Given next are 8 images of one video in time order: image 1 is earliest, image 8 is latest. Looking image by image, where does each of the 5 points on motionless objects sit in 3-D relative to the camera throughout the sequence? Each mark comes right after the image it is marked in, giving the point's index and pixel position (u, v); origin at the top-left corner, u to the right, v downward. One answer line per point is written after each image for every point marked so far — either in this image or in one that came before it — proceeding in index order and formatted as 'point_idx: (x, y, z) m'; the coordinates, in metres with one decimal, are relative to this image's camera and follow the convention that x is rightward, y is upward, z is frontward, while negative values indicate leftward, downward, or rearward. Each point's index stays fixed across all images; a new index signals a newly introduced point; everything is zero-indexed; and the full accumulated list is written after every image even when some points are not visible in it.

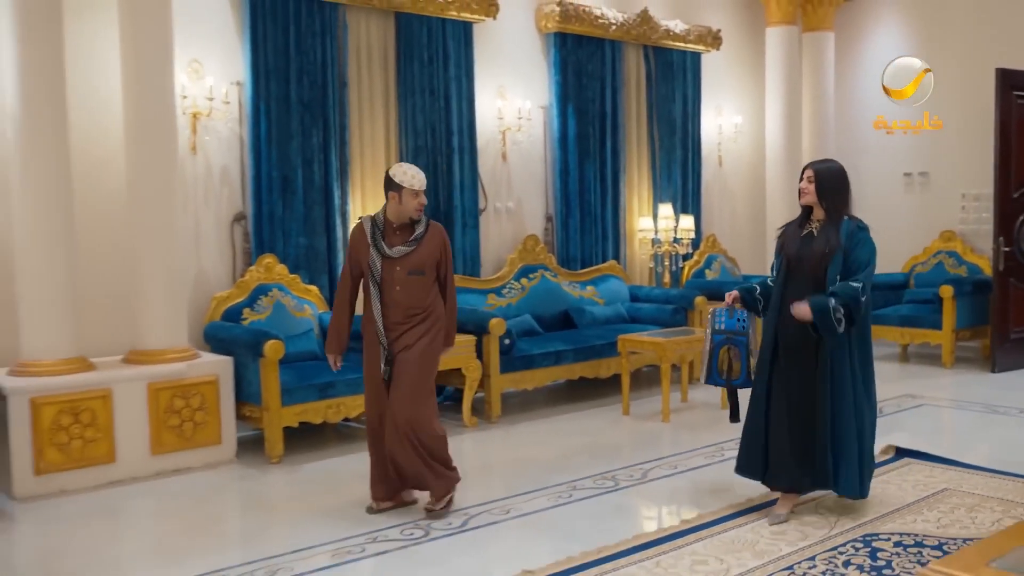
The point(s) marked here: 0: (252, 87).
0: (-1.5, +1.2, +5.9) m
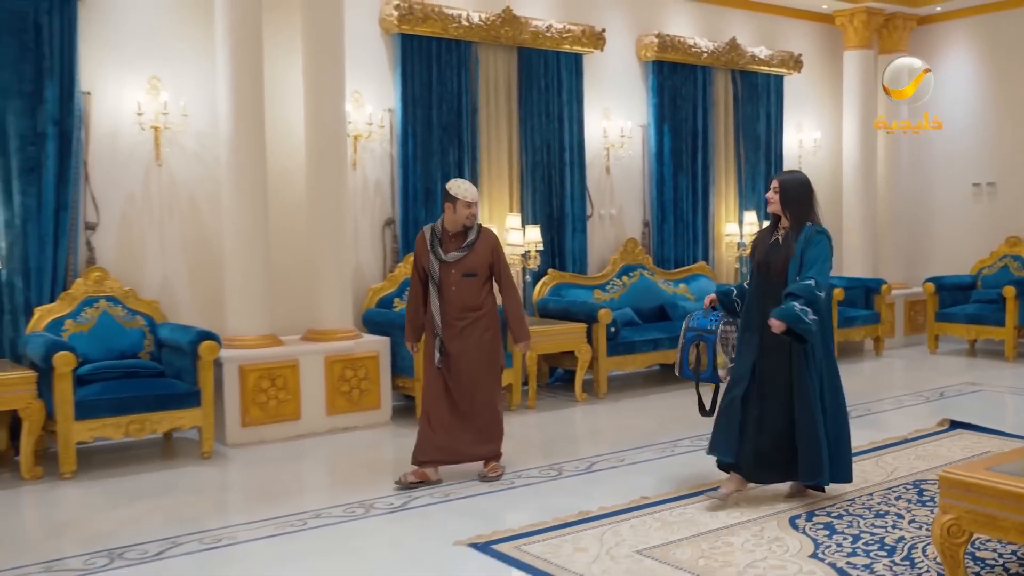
0: (-0.8, +1.2, +7.0) m
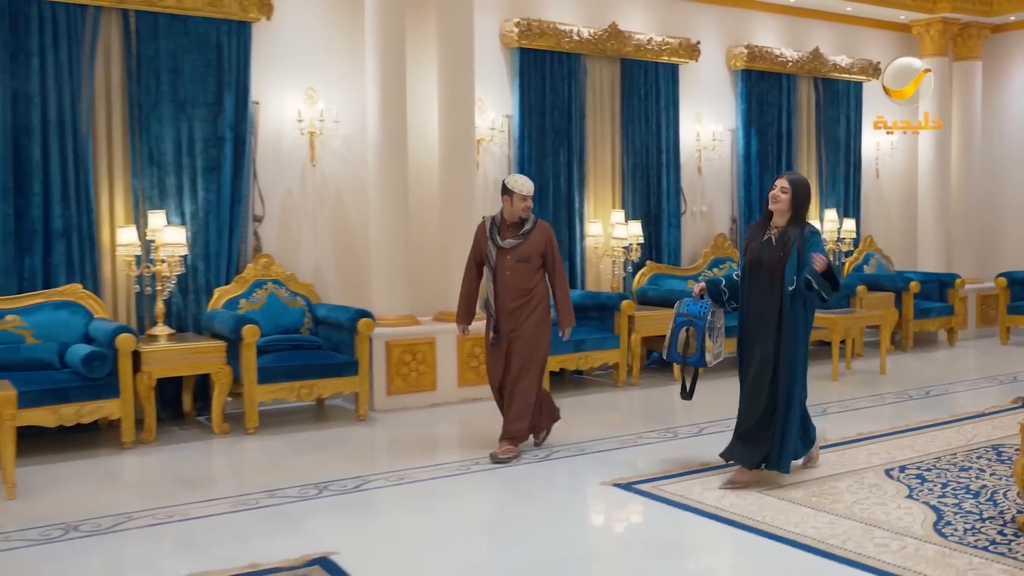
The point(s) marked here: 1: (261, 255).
0: (+0.1, +1.3, +7.8) m
1: (-1.7, +0.2, +6.8) m
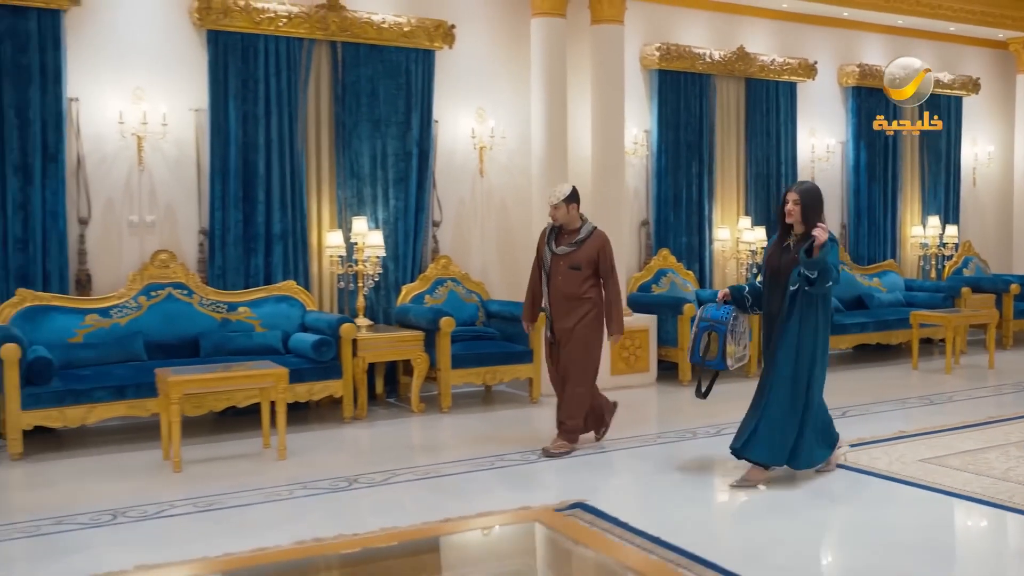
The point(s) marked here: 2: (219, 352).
0: (+1.3, +1.3, +8.6) m
1: (-0.5, +0.2, +7.7) m
2: (-1.9, -0.4, +6.5) m
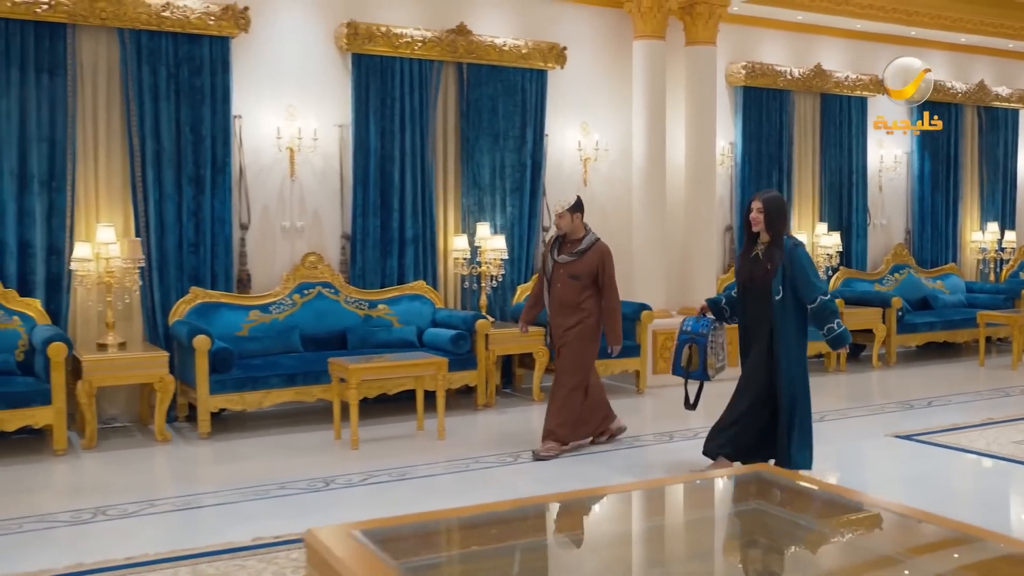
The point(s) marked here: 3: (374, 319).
0: (+2.1, +1.3, +9.3) m
1: (+0.3, +0.2, +8.3) m
2: (-1.1, -0.4, +7.2) m
3: (-1.0, -0.2, +7.4) m
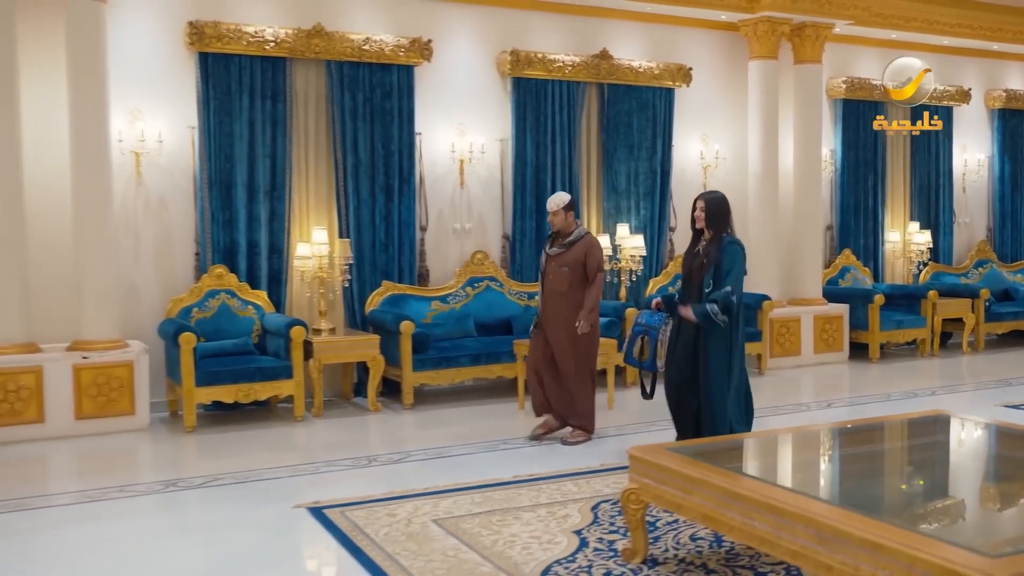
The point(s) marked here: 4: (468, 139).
0: (+3.4, +1.4, +10.3) m
1: (+1.5, +0.3, +9.4) m
2: (+0.1, -0.3, +8.3) m
3: (+0.2, -0.2, +8.5) m
4: (-0.4, +1.3, +8.5) m
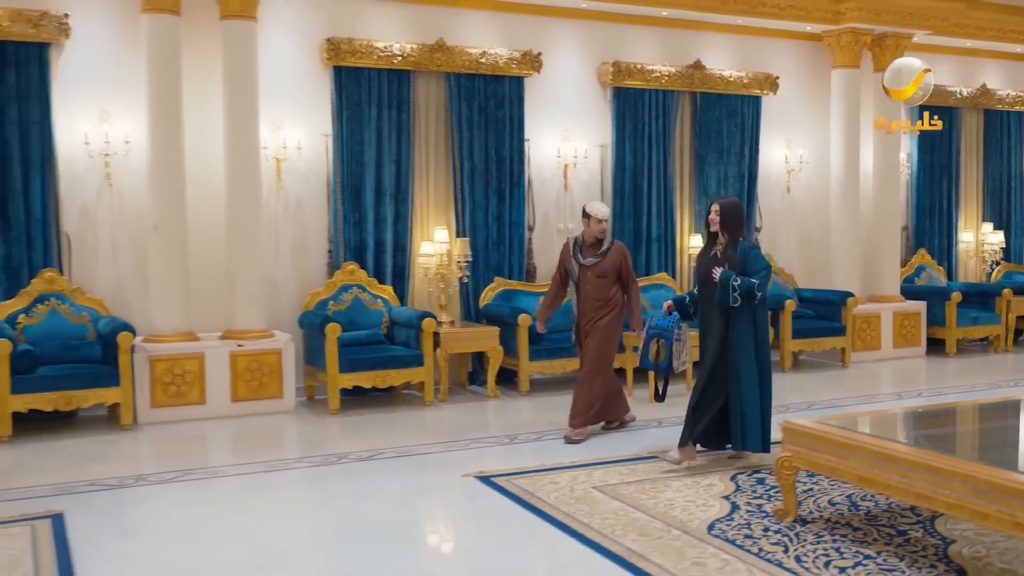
0: (+4.4, +1.4, +10.7) m
1: (+2.5, +0.3, +9.9) m
2: (+1.0, -0.3, +8.8) m
3: (+1.1, -0.1, +9.1) m
4: (+0.5, +1.3, +9.0) m
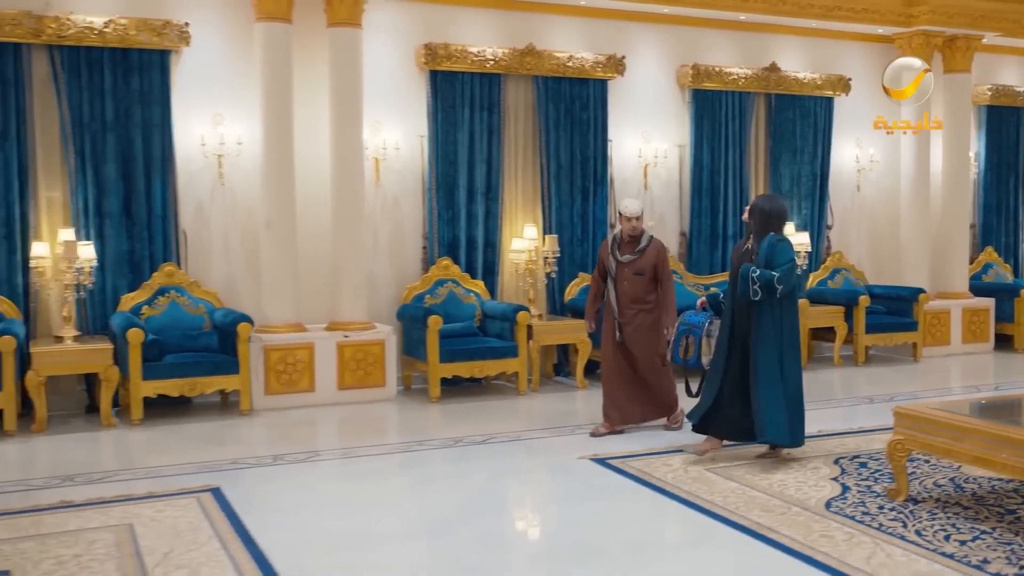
0: (+5.2, +1.5, +10.9) m
1: (+3.3, +0.4, +10.2) m
2: (+1.8, -0.3, +9.1) m
3: (+1.8, -0.1, +9.4) m
4: (+1.3, +1.3, +9.4) m
